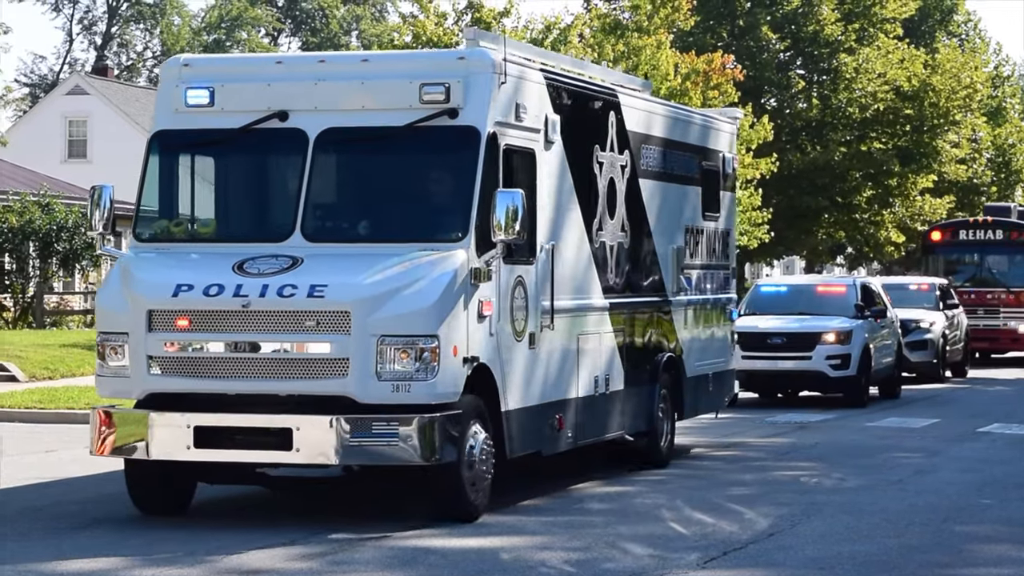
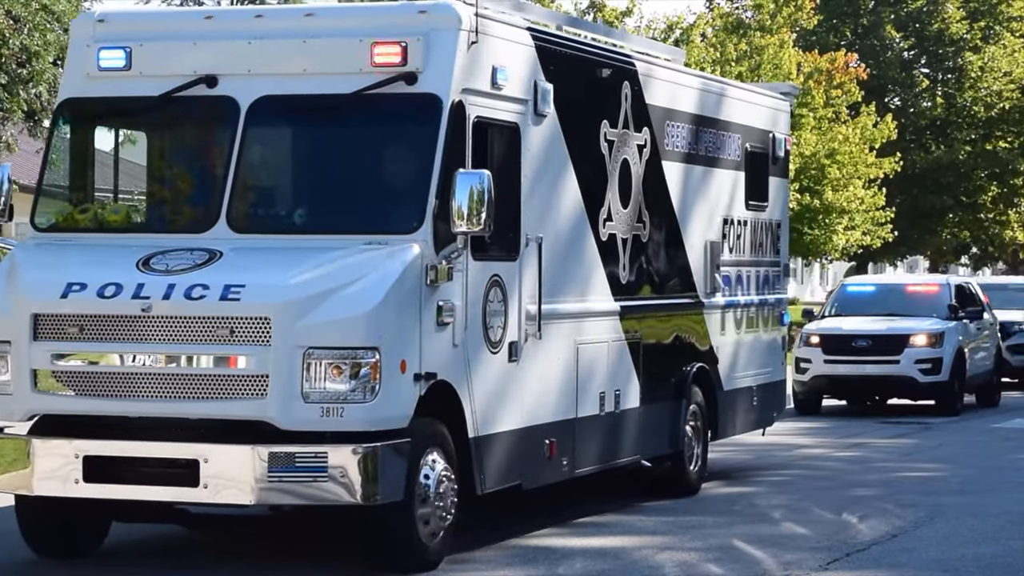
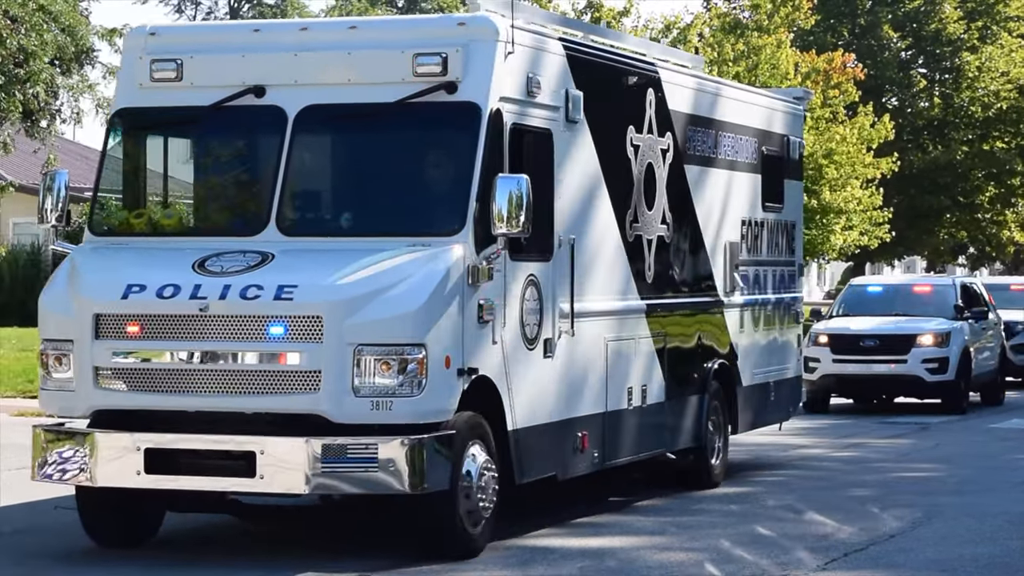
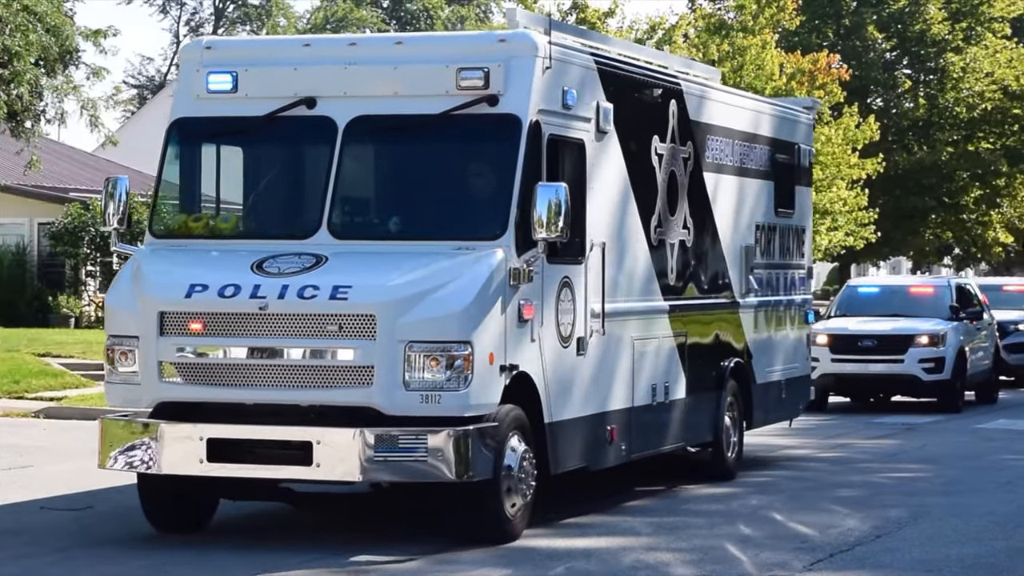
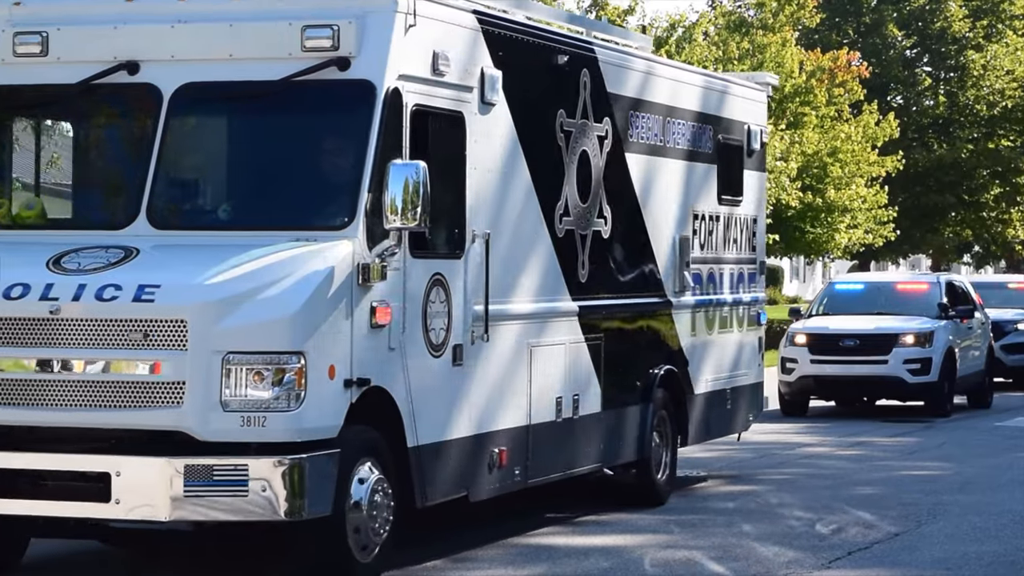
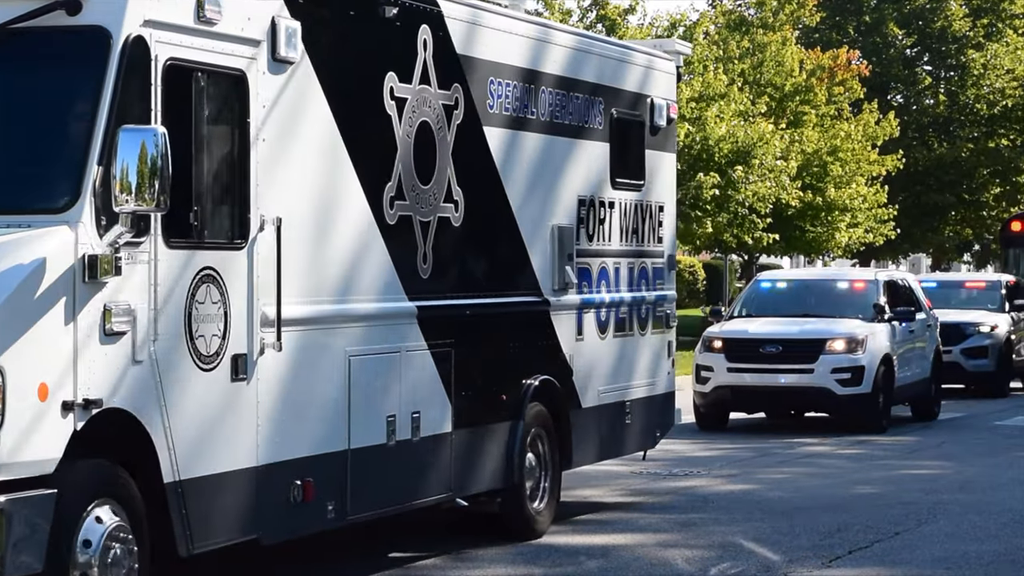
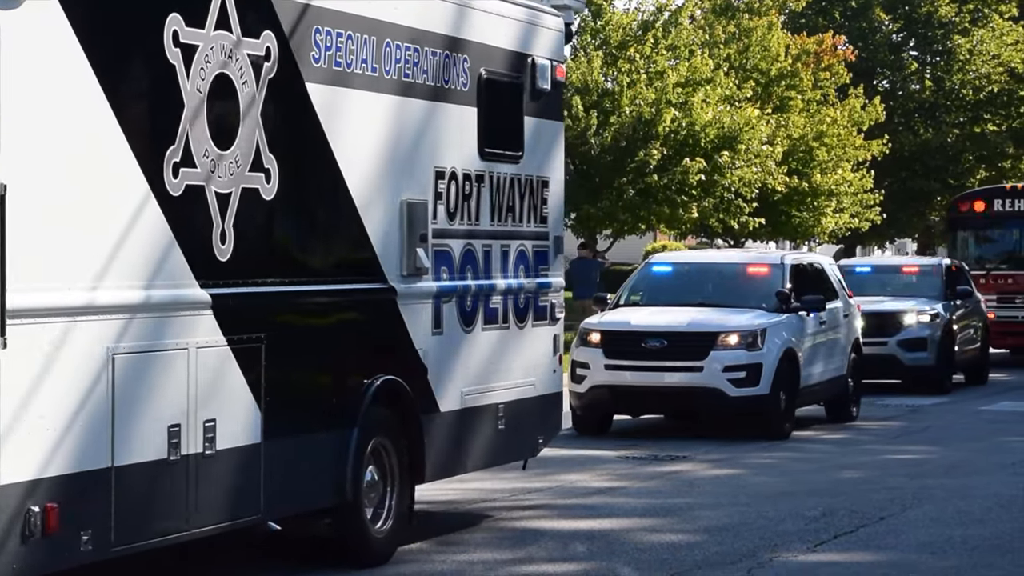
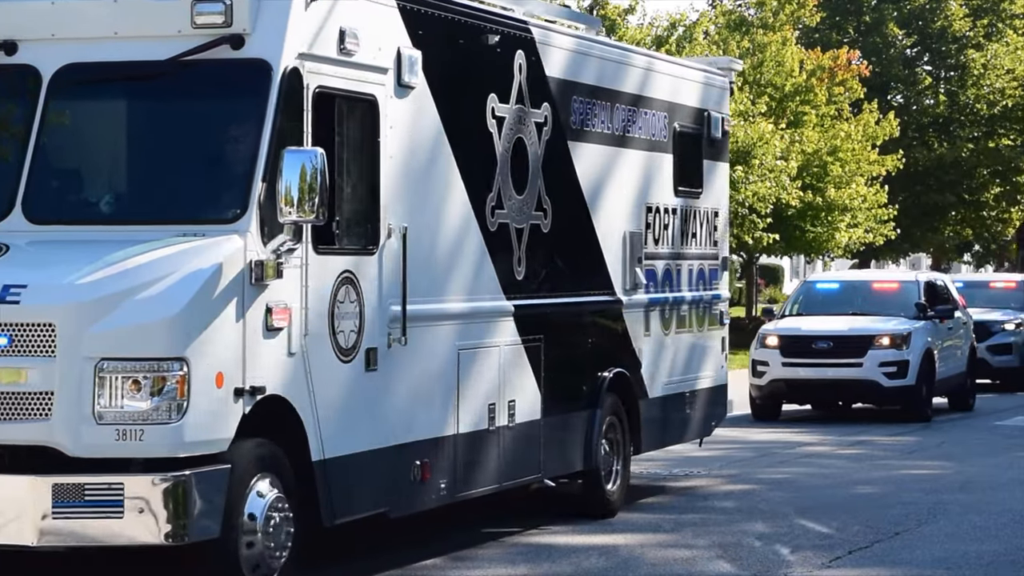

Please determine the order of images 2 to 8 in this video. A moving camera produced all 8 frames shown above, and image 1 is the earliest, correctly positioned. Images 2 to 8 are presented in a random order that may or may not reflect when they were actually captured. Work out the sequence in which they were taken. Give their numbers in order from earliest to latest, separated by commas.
4, 3, 2, 5, 8, 6, 7
